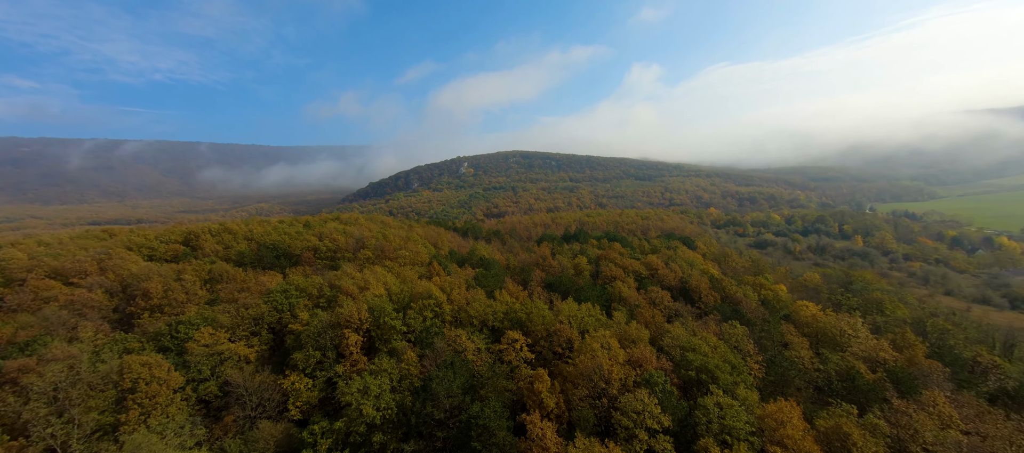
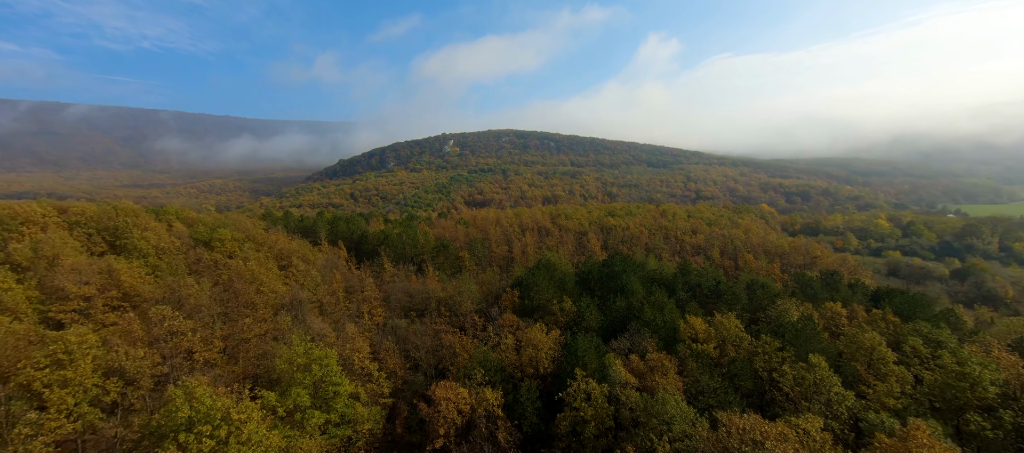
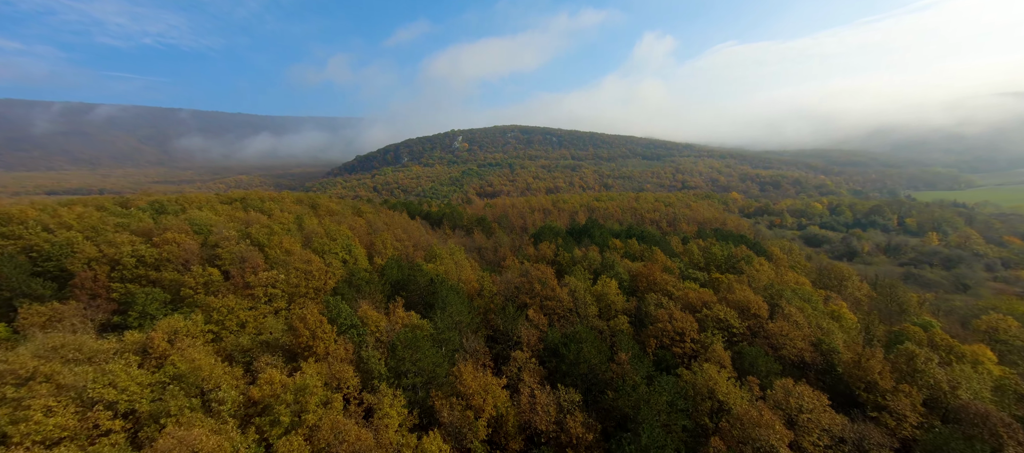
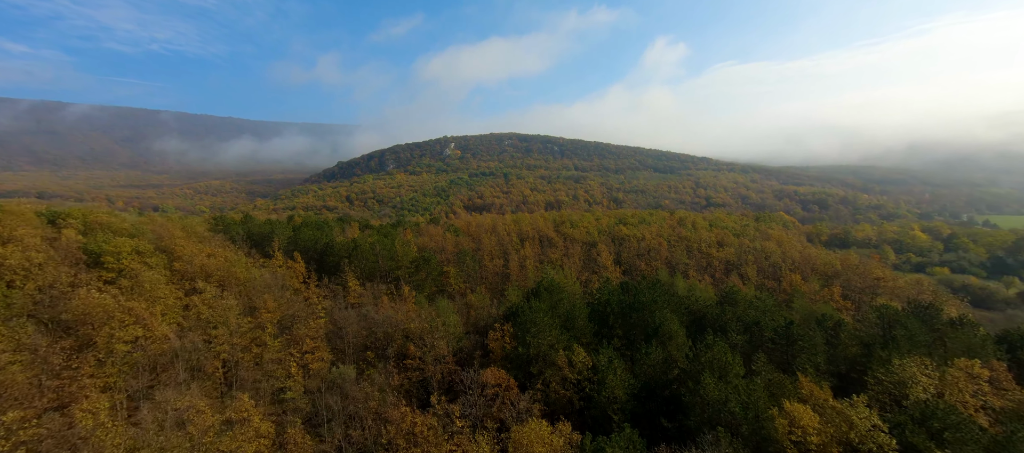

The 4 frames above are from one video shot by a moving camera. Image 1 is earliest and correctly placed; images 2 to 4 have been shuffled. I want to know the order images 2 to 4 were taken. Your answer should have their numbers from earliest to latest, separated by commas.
3, 2, 4
